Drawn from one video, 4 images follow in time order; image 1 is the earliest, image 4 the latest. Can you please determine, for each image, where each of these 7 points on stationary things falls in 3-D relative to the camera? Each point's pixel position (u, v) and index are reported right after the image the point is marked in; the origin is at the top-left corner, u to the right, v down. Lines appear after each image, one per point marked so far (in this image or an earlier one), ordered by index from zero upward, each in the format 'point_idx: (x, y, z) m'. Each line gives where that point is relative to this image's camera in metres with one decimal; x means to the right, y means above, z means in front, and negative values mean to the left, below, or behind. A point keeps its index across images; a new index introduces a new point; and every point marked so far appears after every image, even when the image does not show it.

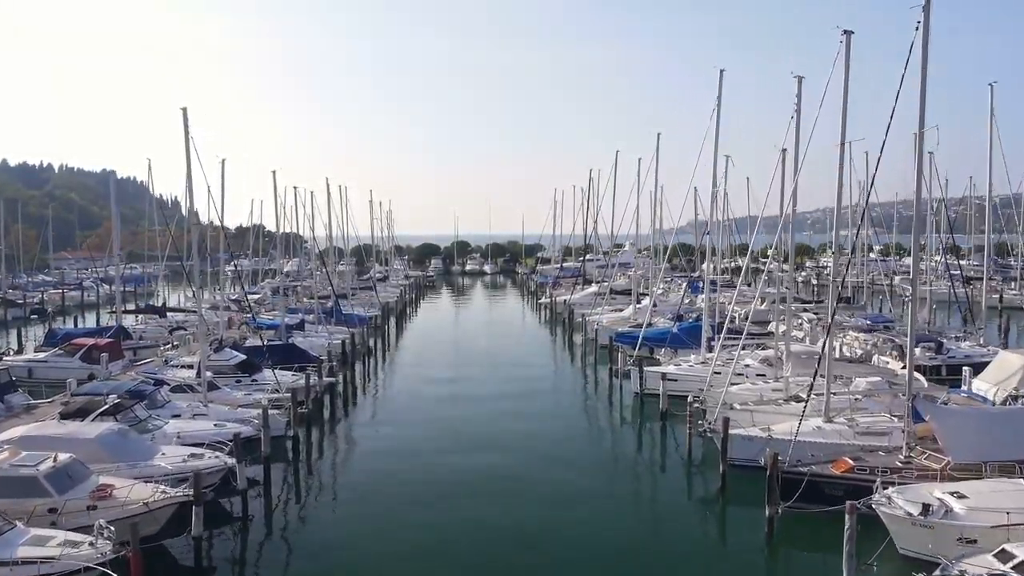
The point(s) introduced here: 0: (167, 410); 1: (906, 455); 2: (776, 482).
0: (-8.9, -3.1, +19.6) m
1: (+7.7, -3.2, +14.9) m
2: (+4.9, -3.6, +14.2) m
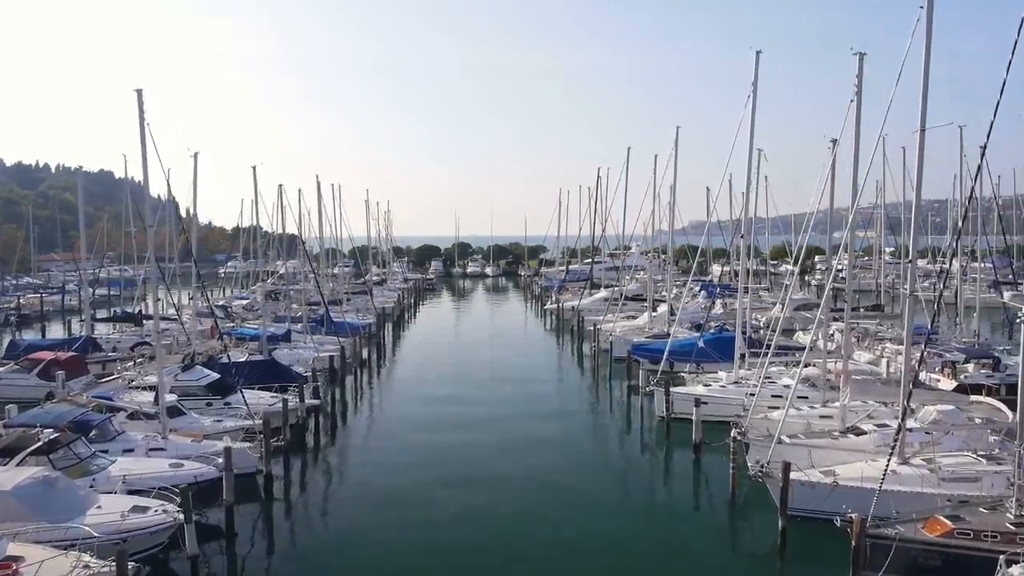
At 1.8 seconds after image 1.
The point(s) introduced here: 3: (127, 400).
0: (-8.6, -3.4, +16.7) m
1: (+7.9, -3.5, +11.9) m
2: (+5.1, -3.9, +11.3) m
3: (-9.7, -2.8, +19.2) m
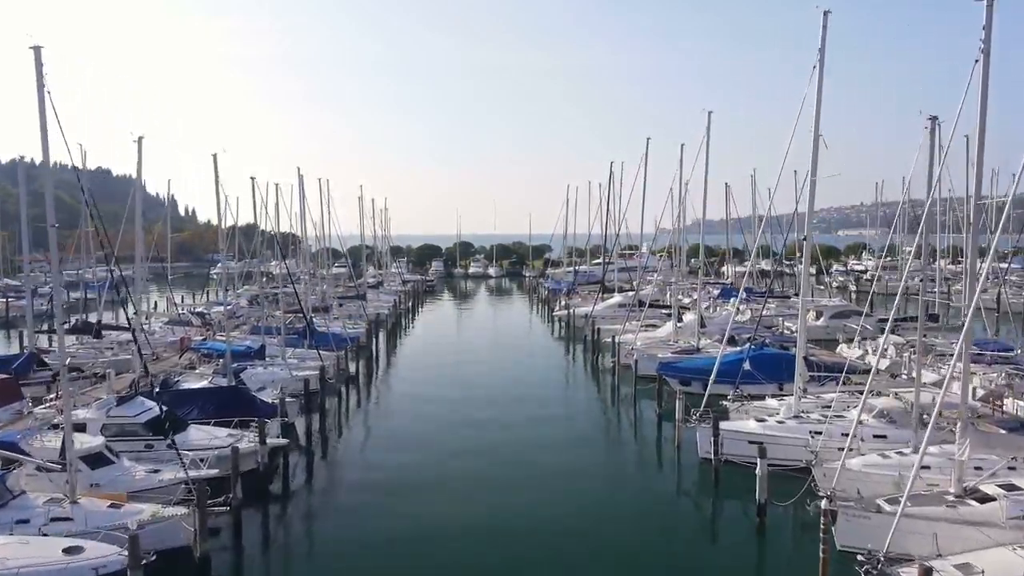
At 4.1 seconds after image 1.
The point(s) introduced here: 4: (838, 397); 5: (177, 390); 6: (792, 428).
0: (-8.4, -3.7, +12.7) m
1: (+8.1, -3.9, +7.9) m
2: (+5.4, -4.2, +7.2) m
3: (-9.4, -3.1, +15.2) m
4: (+8.3, -2.8, +19.6) m
5: (-8.6, -2.6, +19.5) m
6: (+6.5, -3.3, +17.8) m
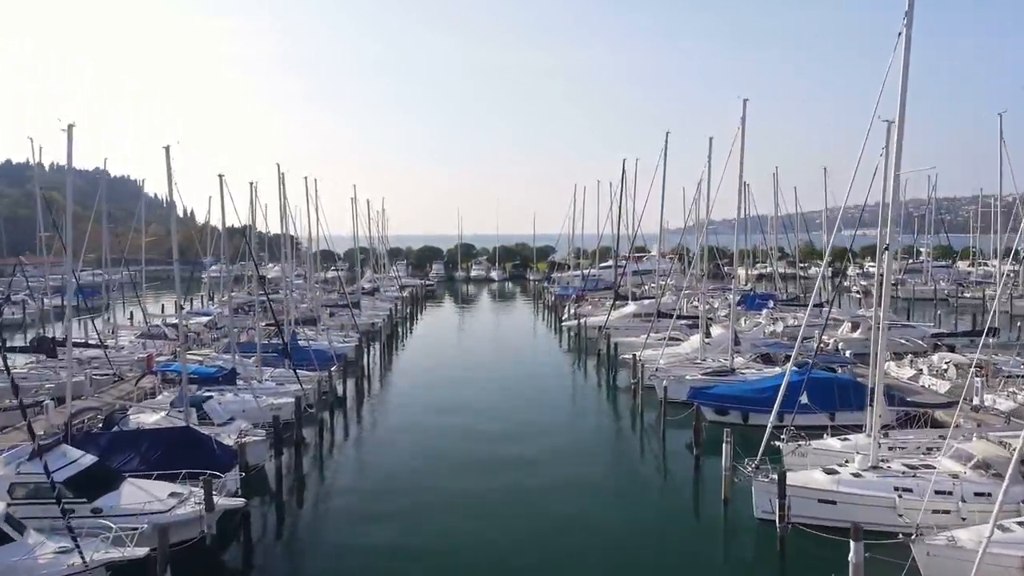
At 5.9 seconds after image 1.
0: (-8.2, -4.2, +9.2) m
1: (+8.3, -4.3, +4.4) m
2: (+5.6, -4.6, +3.7) m
3: (-9.2, -3.6, +11.8) m
4: (+8.6, -3.2, +16.1) m
5: (-8.3, -3.0, +16.0) m
6: (+6.7, -3.7, +14.3) m
